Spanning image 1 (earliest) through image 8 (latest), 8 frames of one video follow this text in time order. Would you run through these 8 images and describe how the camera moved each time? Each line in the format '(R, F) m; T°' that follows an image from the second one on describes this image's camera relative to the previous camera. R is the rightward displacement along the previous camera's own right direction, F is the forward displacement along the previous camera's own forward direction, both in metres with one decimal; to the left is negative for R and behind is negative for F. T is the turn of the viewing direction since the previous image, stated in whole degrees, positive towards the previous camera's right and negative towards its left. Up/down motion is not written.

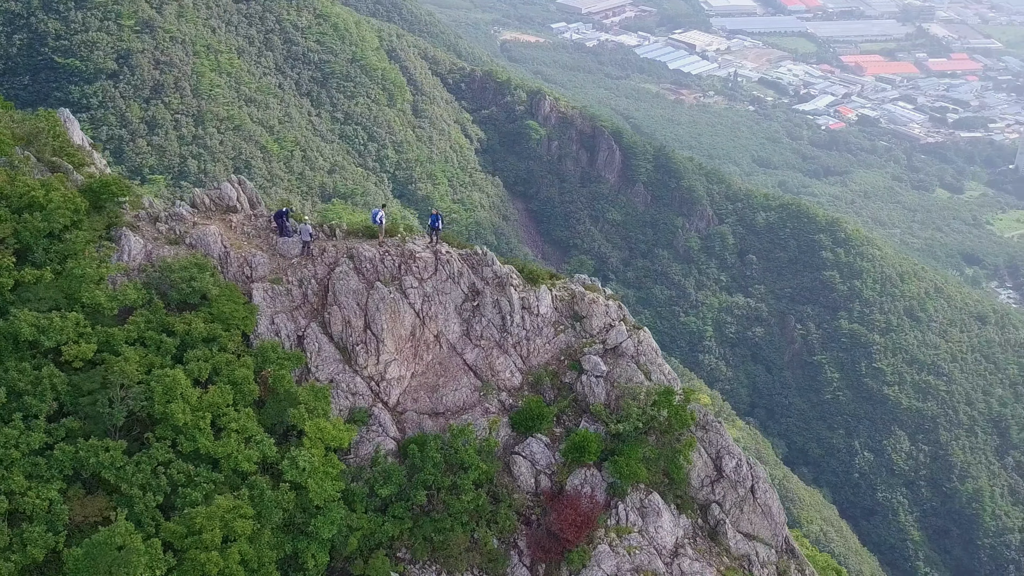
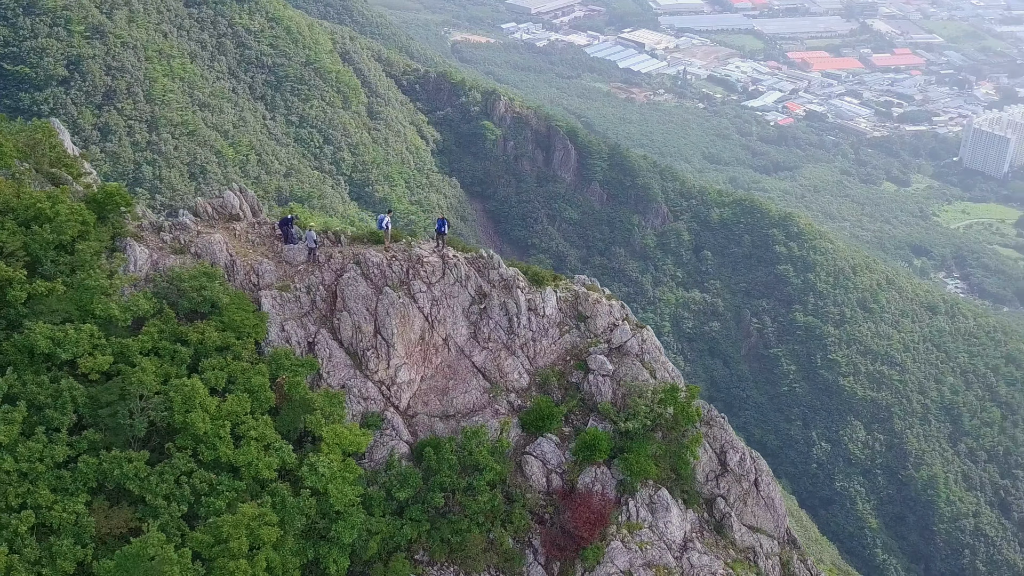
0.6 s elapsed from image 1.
(-1.3, -0.3) m; +3°
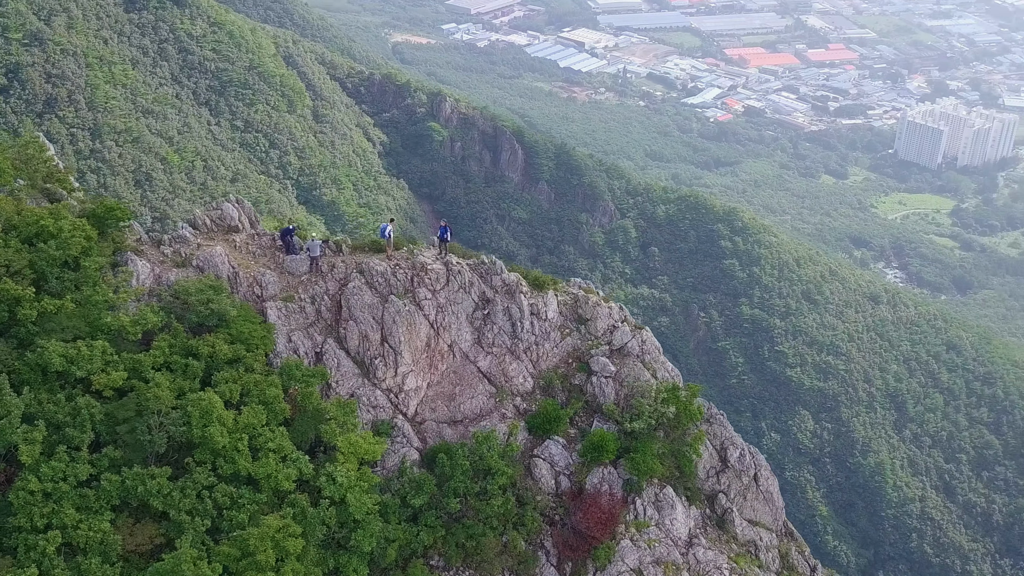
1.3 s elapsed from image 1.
(-1.4, -0.3) m; +3°
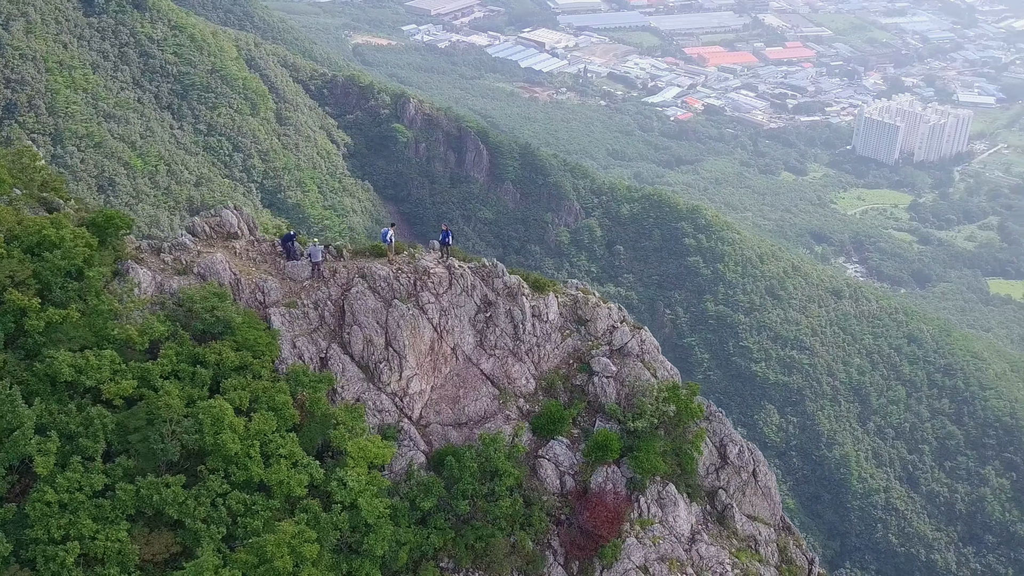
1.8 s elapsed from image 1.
(-0.9, -0.2) m; +2°
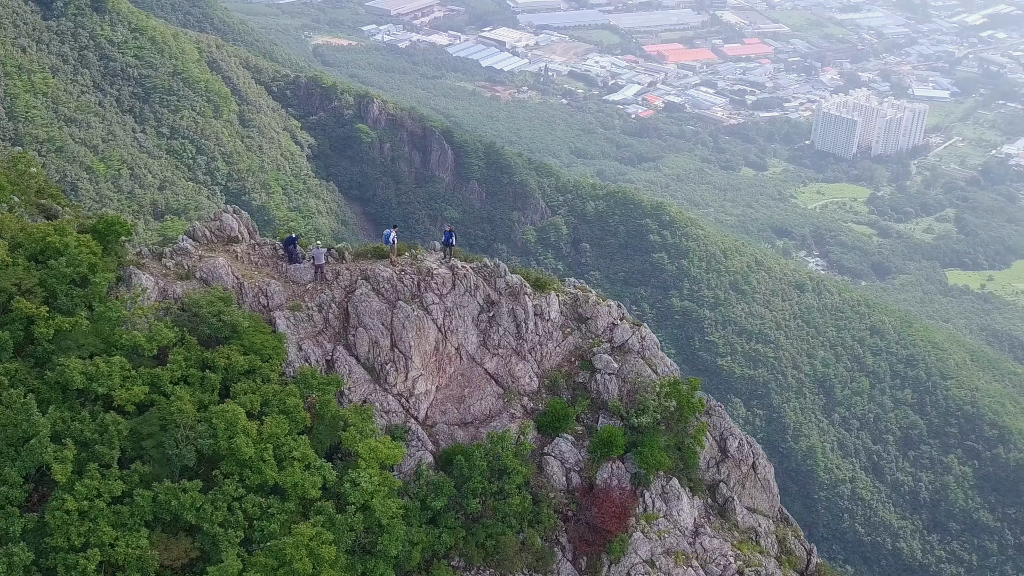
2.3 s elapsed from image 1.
(-1.0, -0.2) m; +2°
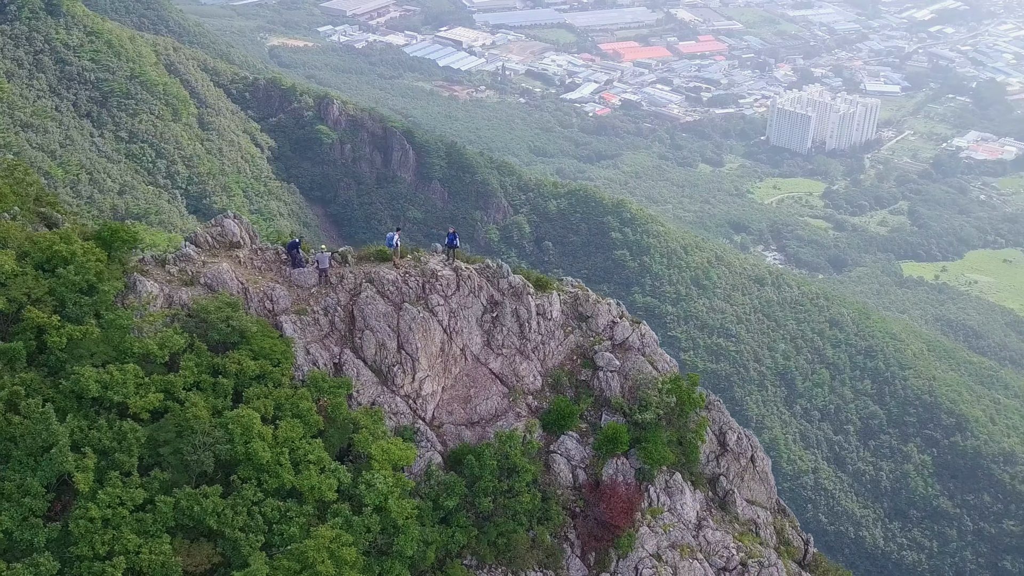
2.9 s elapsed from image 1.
(-1.1, -0.2) m; +2°
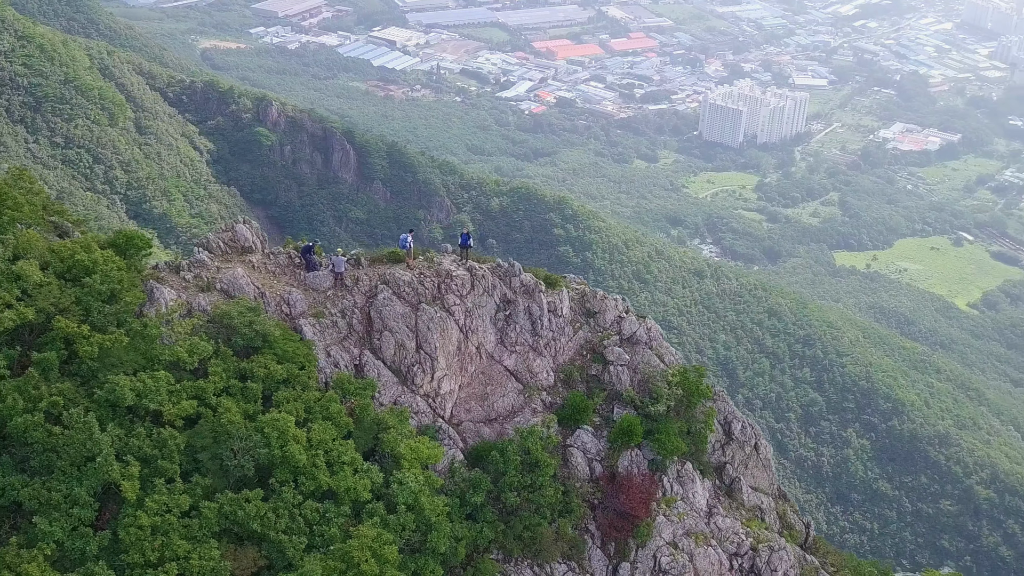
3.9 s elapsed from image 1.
(-1.9, -0.3) m; +4°
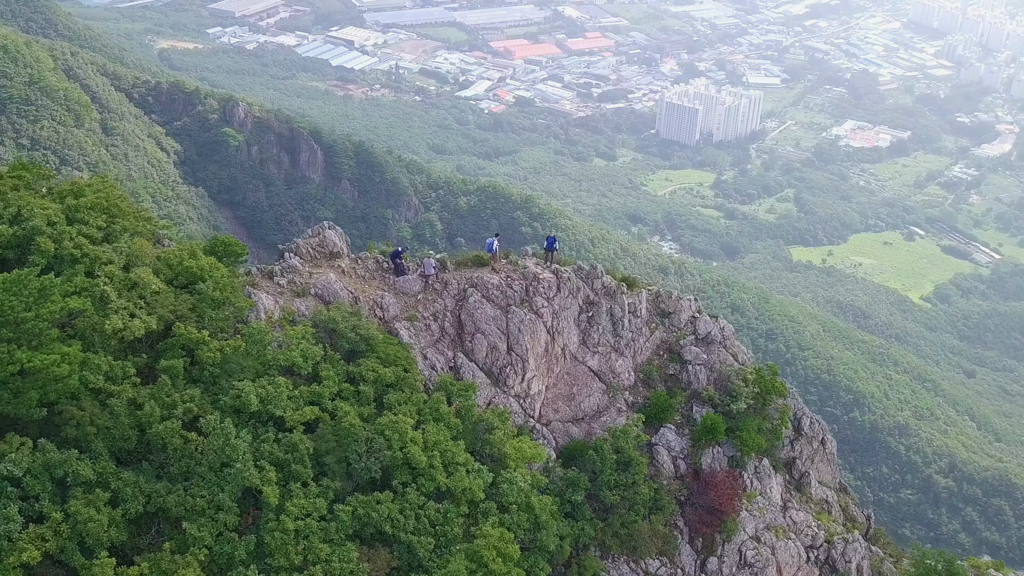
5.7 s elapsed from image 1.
(-3.3, -0.4) m; +3°
